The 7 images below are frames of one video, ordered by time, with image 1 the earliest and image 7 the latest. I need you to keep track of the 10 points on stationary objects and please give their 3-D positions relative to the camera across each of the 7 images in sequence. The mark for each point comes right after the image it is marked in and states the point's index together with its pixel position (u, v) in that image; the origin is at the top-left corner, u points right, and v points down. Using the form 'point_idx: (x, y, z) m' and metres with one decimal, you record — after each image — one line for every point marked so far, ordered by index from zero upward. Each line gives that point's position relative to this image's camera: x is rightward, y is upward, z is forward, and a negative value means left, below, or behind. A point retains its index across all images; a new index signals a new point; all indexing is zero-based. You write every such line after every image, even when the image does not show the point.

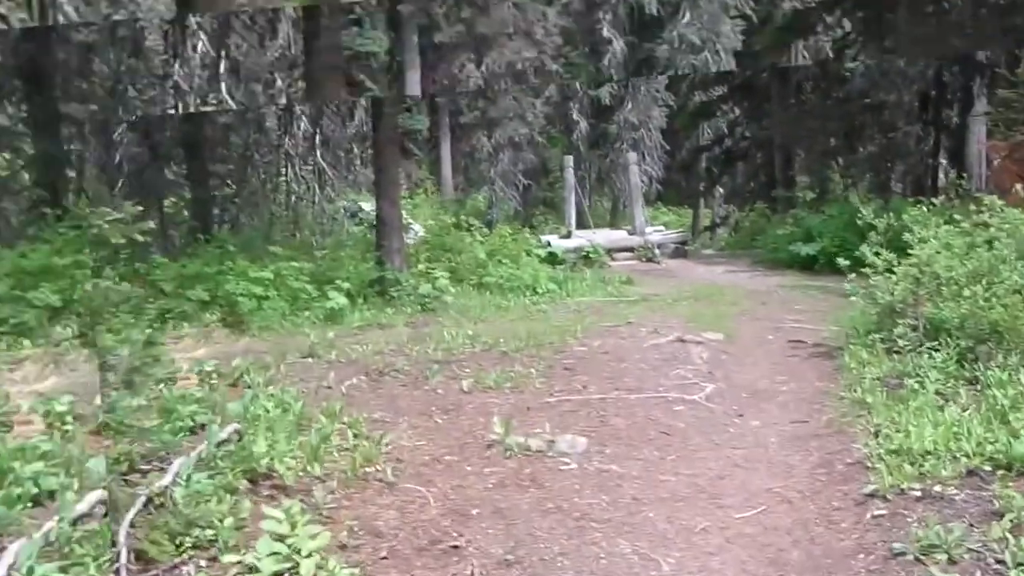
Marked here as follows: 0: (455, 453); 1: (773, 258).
0: (-0.2, -0.6, +4.8) m
1: (+2.7, +0.3, +13.0) m
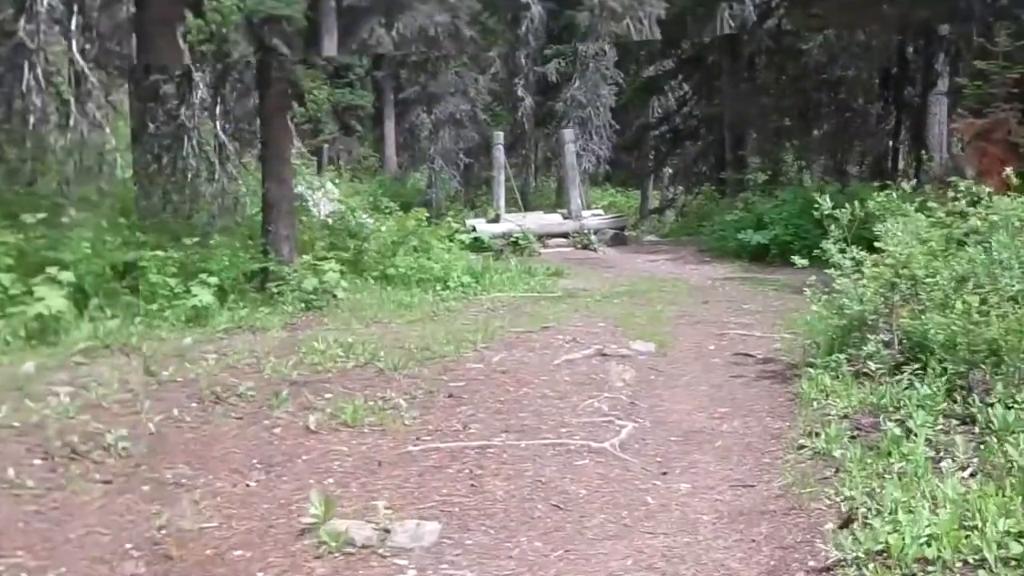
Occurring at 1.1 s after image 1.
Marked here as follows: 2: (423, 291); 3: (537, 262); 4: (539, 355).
0: (-0.7, -0.7, +3.4) m
1: (+1.9, +0.3, +11.6) m
2: (-0.7, 0.0, +9.3) m
3: (+0.2, +0.2, +11.6) m
4: (+0.1, -0.3, +6.1) m
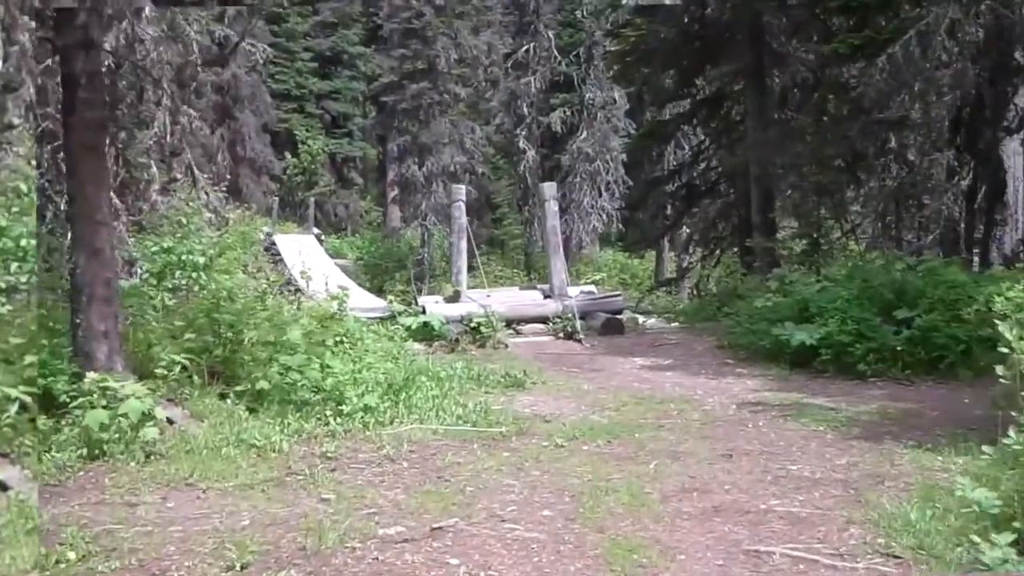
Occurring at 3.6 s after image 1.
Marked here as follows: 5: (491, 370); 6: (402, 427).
0: (-1.2, -1.0, +0.2) m
1: (+1.6, -0.4, +8.5) m
2: (-1.0, -0.6, +6.2) m
3: (-0.1, -0.5, +8.5) m
4: (-0.3, -0.8, +2.9) m
5: (-0.1, -0.5, +8.3) m
6: (-0.5, -0.7, +6.1) m
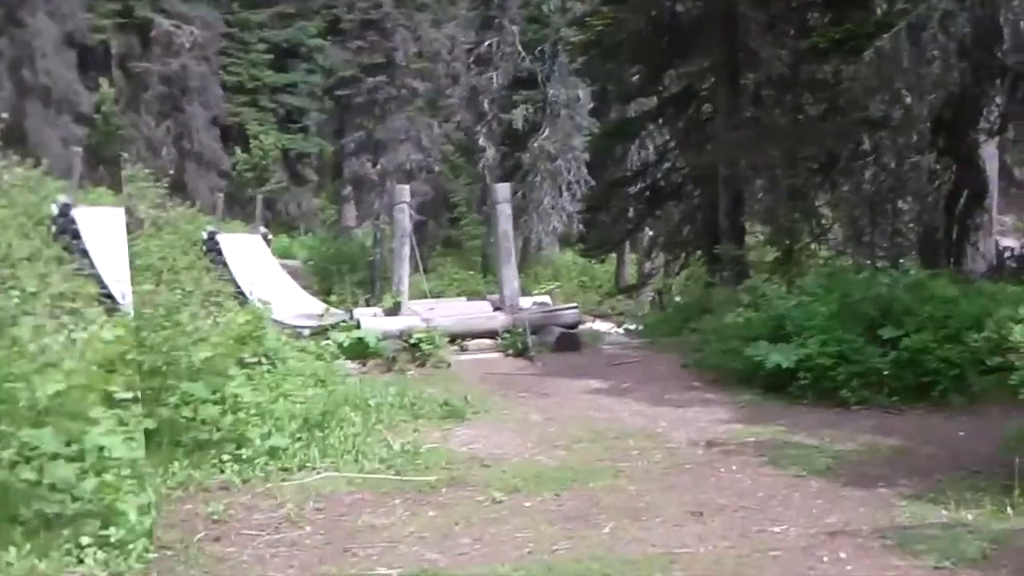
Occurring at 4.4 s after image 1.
0: (-1.3, -1.1, -0.7) m
1: (+1.2, -0.5, +7.6) m
2: (-1.3, -0.7, +5.3) m
3: (-0.5, -0.6, +7.5) m
4: (-0.5, -0.9, +2.0) m
5: (-0.5, -0.6, +7.4) m
6: (-0.8, -0.8, +5.2) m
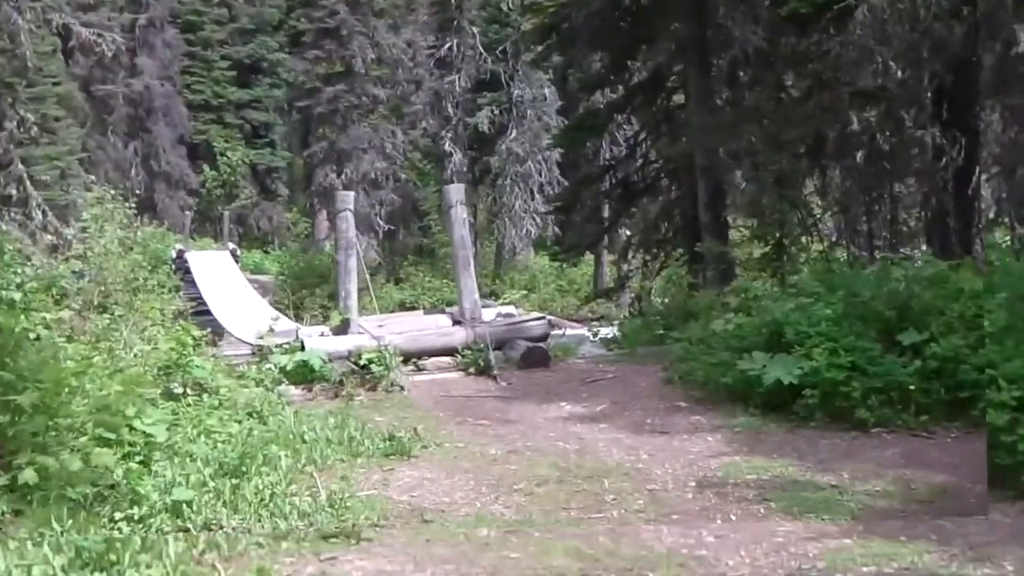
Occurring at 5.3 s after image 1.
0: (-1.4, -1.2, -1.7) m
1: (+1.0, -0.5, +6.6) m
2: (-1.5, -0.8, +4.3) m
3: (-0.7, -0.7, +6.6) m
4: (-0.6, -0.9, +1.0) m
5: (-0.7, -0.7, +6.4) m
6: (-1.0, -0.8, +4.2) m
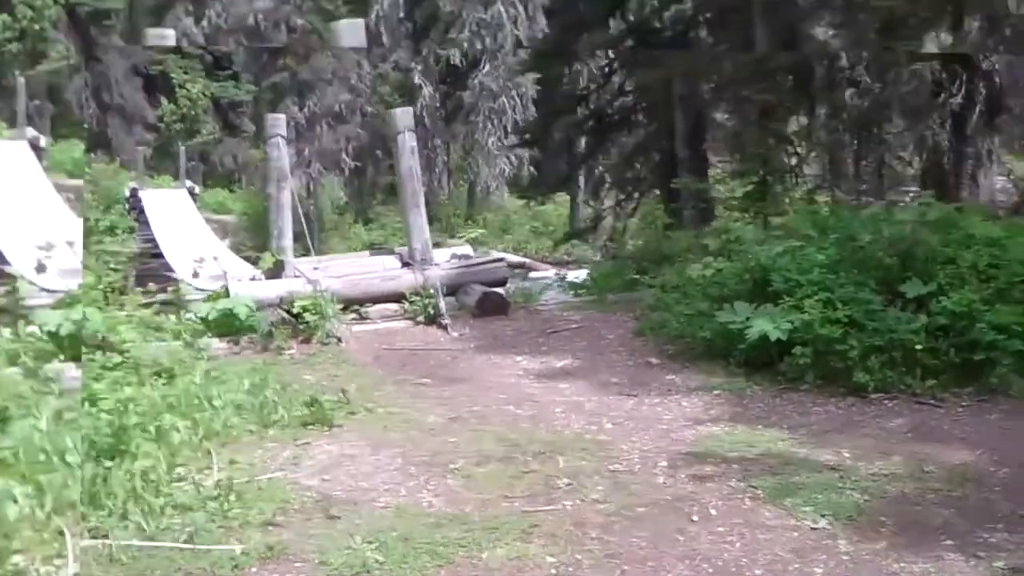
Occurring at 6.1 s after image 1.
0: (-1.5, -1.3, -2.6) m
1: (+0.8, -0.2, +5.8) m
2: (-1.7, -0.7, +3.4) m
3: (-0.9, -0.4, +5.7) m
4: (-0.8, -0.9, +0.2) m
5: (-0.9, -0.4, +5.5) m
6: (-1.2, -0.7, +3.3) m
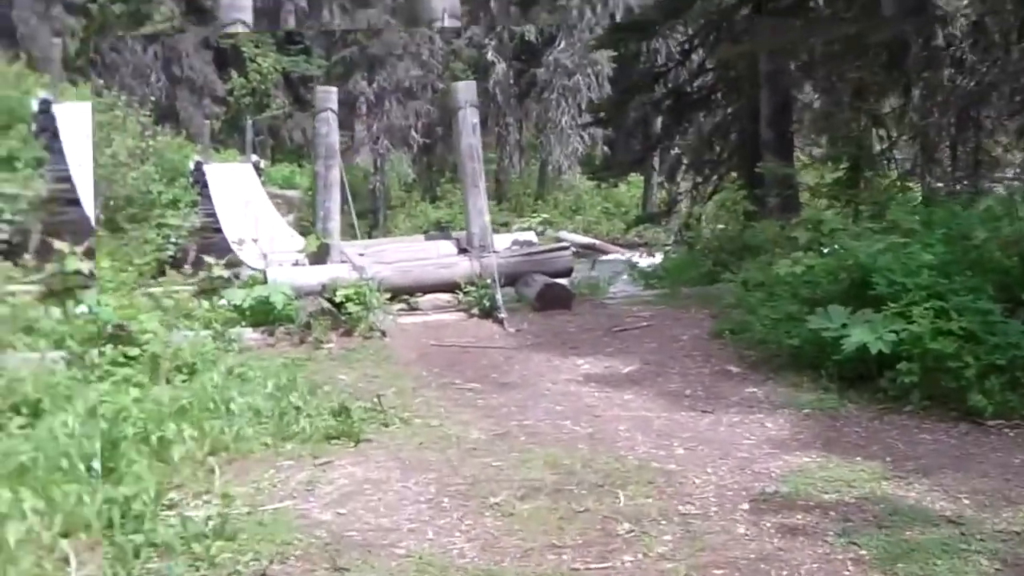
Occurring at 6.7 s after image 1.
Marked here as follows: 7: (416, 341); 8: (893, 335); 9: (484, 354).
0: (-1.7, -1.4, -3.1) m
1: (+1.0, -0.2, +5.1) m
2: (-1.6, -0.6, +2.8) m
3: (-0.7, -0.4, +5.1) m
4: (-0.8, -1.0, -0.4) m
5: (-0.7, -0.4, +4.9) m
6: (-1.1, -0.7, +2.8) m
7: (-0.5, -0.2, +6.1) m
8: (+1.3, -0.1, +4.3) m
9: (-0.1, -0.3, +5.8) m
